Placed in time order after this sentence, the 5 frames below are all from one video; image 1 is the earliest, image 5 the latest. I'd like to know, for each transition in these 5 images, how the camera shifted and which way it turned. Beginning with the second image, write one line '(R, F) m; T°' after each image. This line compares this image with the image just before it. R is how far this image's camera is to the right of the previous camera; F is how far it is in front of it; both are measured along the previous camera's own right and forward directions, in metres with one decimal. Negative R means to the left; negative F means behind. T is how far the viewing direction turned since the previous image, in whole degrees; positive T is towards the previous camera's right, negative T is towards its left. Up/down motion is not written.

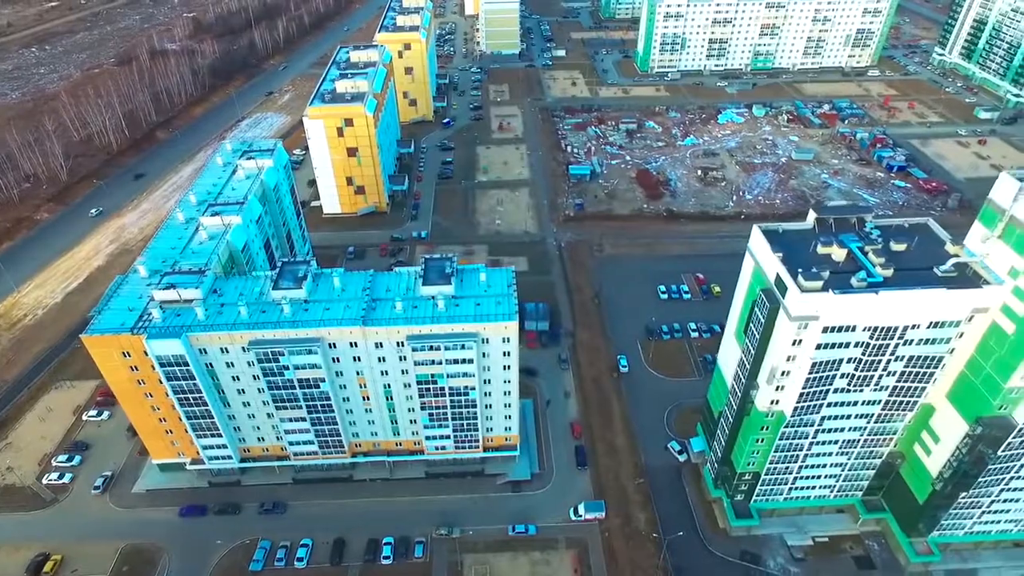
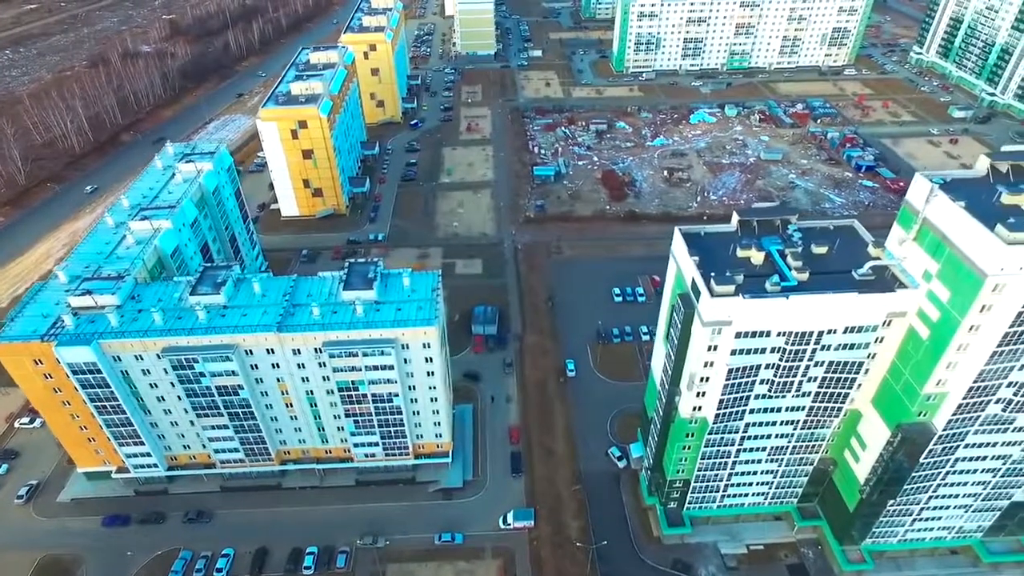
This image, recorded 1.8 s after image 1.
(+7.3, +1.1) m; 0°
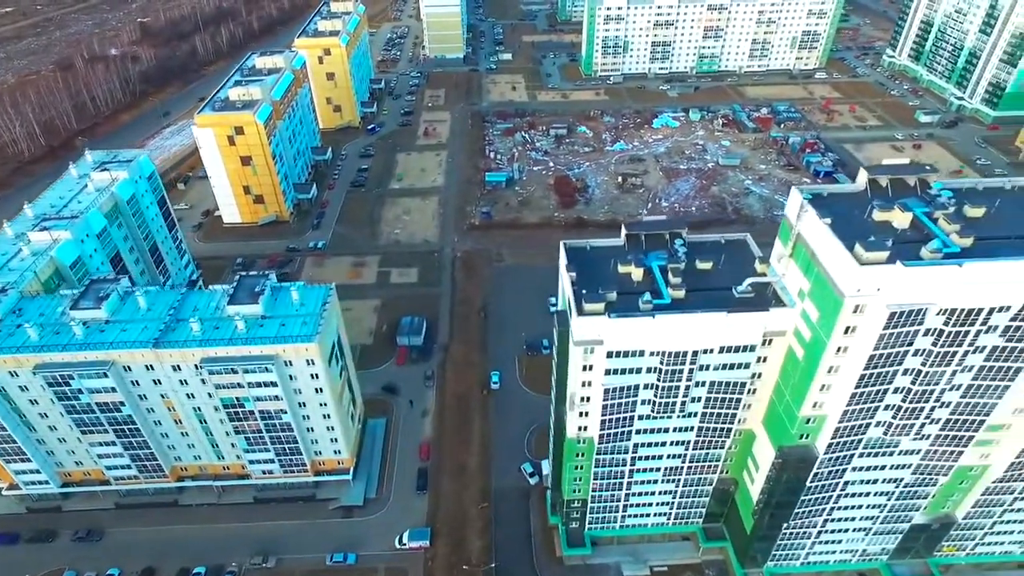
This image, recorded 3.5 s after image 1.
(+10.4, +1.6) m; 0°
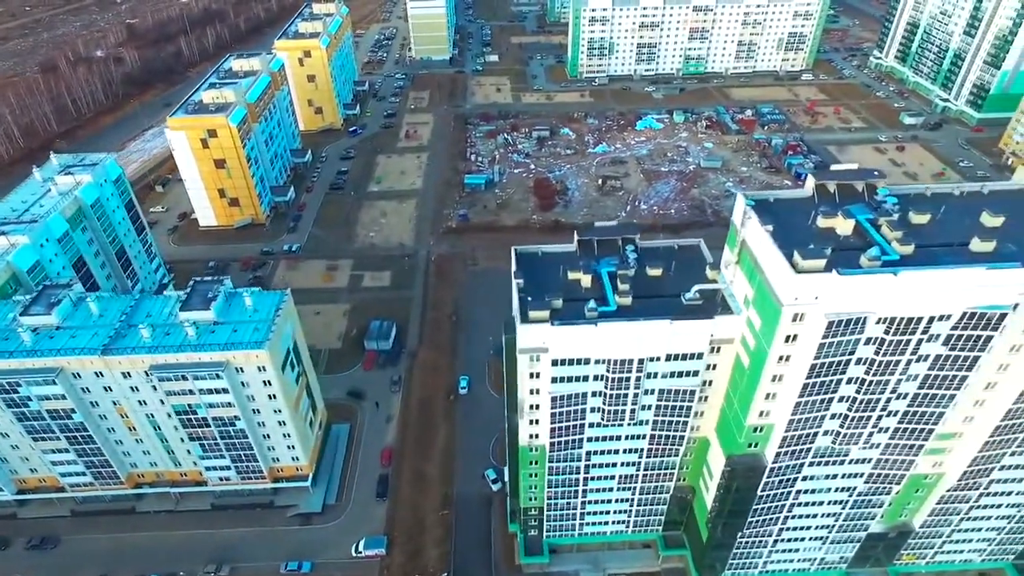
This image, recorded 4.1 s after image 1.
(+4.1, +0.6) m; 0°
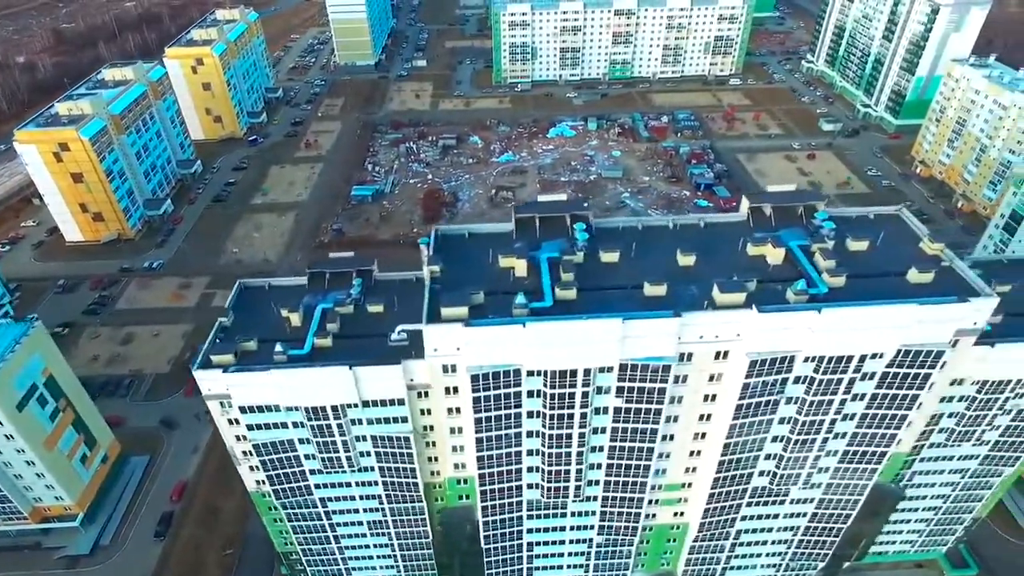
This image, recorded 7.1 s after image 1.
(+21.5, +3.5) m; 0°
